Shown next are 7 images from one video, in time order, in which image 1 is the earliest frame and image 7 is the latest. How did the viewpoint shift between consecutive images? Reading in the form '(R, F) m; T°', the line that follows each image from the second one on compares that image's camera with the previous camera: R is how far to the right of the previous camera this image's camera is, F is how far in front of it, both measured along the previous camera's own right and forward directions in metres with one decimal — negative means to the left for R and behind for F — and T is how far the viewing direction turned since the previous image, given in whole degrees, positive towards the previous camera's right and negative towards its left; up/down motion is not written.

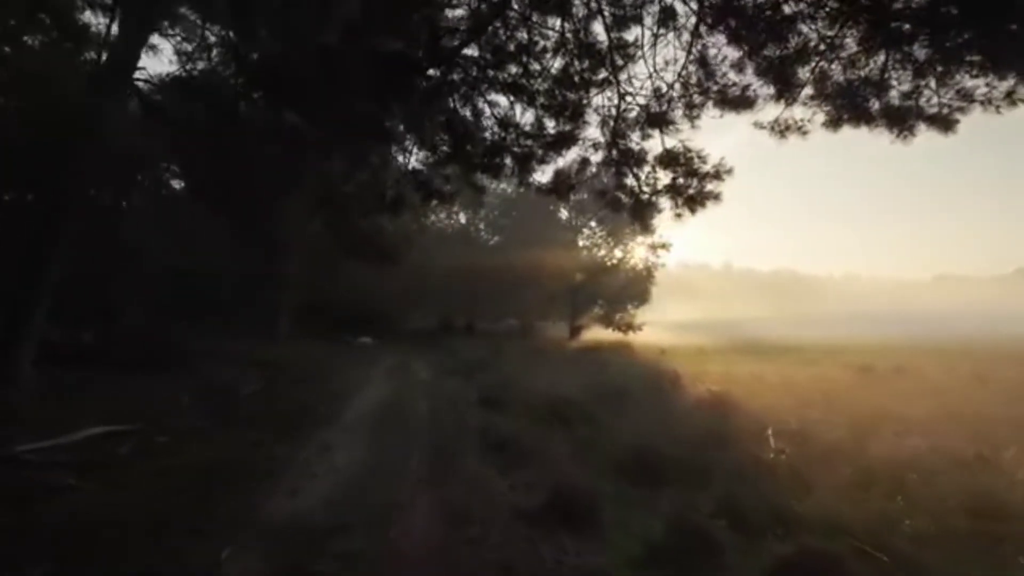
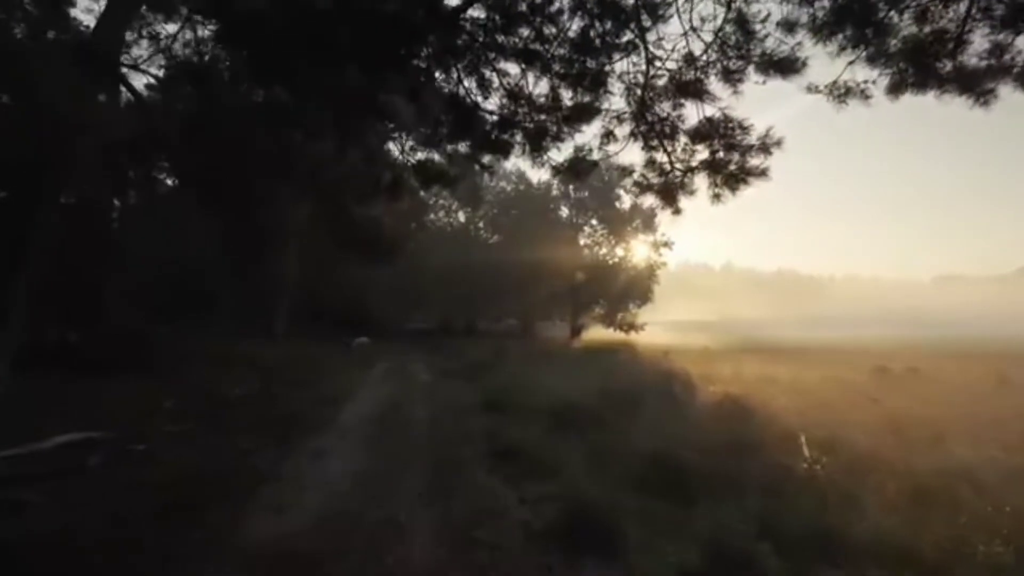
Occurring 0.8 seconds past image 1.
(-0.1, +1.1) m; 0°
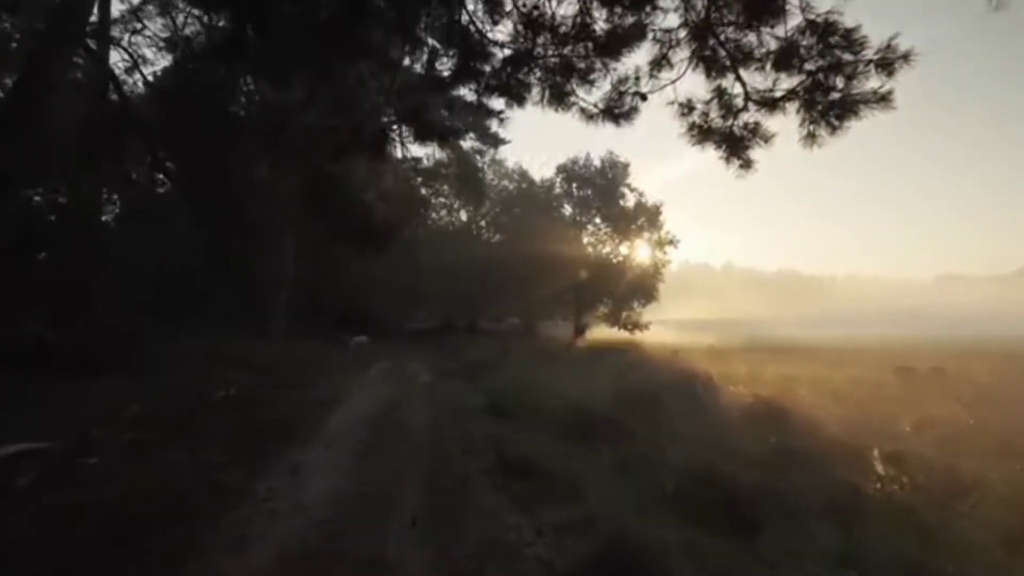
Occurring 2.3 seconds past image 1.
(-0.1, +1.9) m; 0°
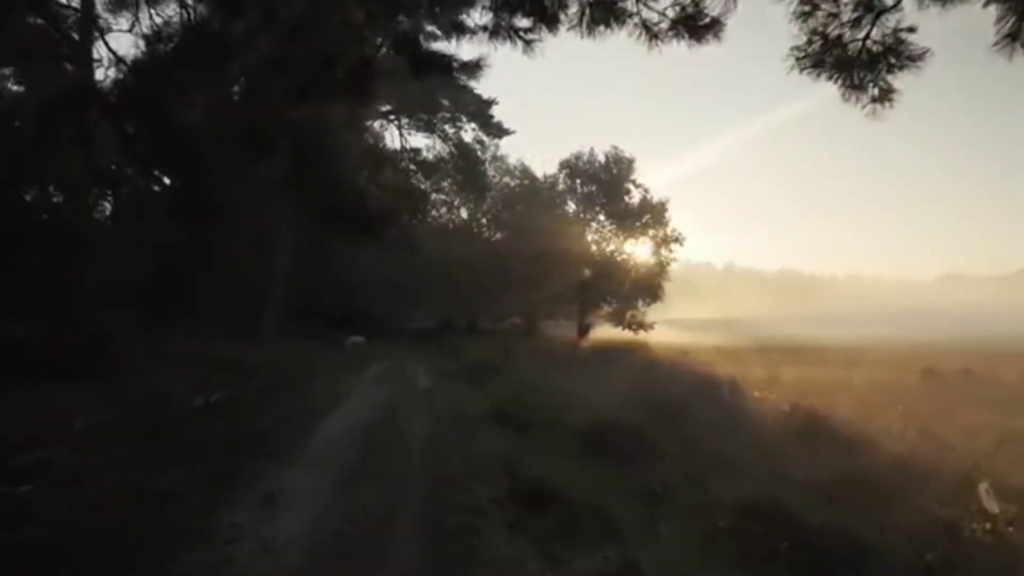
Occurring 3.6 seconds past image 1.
(-0.2, +1.9) m; 0°
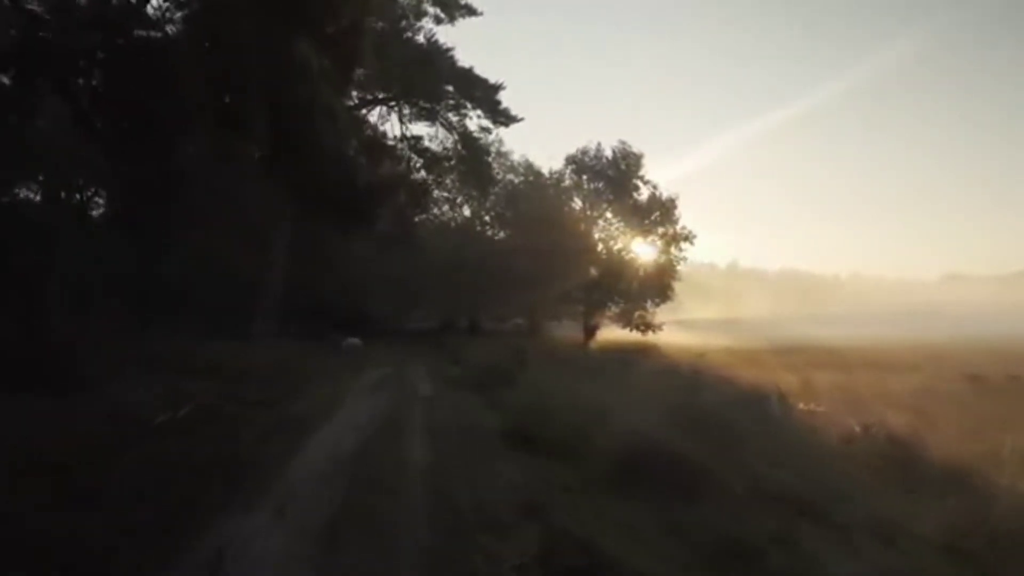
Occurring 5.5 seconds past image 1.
(-0.3, +2.7) m; 0°
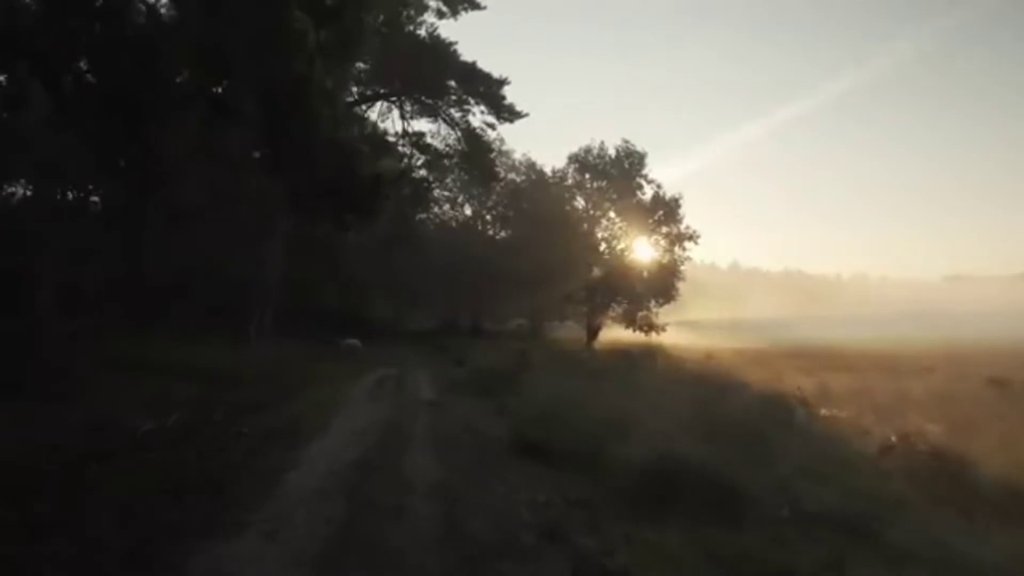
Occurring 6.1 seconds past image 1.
(-0.2, +1.0) m; 0°
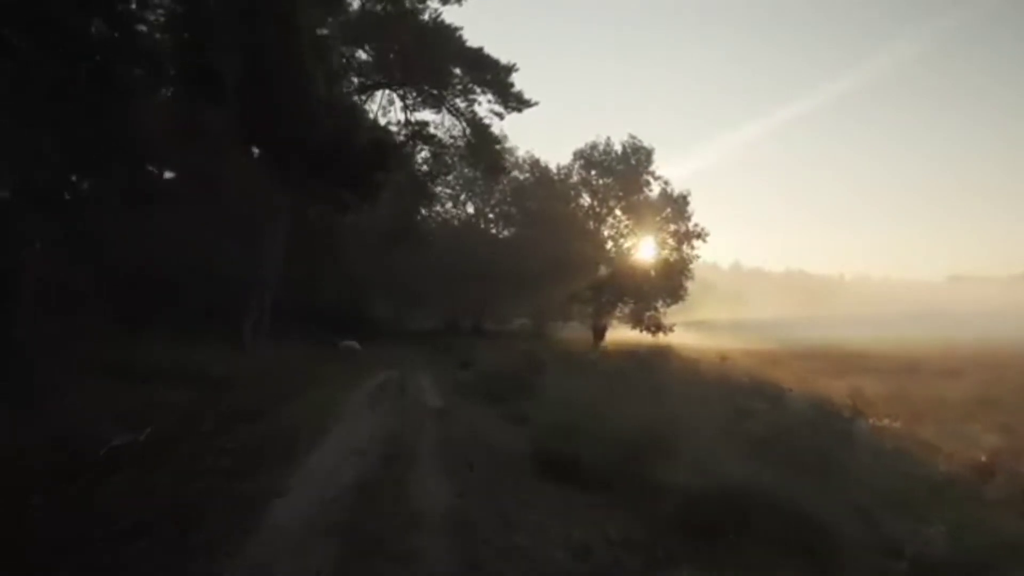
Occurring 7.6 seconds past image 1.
(-0.3, +1.9) m; 0°
